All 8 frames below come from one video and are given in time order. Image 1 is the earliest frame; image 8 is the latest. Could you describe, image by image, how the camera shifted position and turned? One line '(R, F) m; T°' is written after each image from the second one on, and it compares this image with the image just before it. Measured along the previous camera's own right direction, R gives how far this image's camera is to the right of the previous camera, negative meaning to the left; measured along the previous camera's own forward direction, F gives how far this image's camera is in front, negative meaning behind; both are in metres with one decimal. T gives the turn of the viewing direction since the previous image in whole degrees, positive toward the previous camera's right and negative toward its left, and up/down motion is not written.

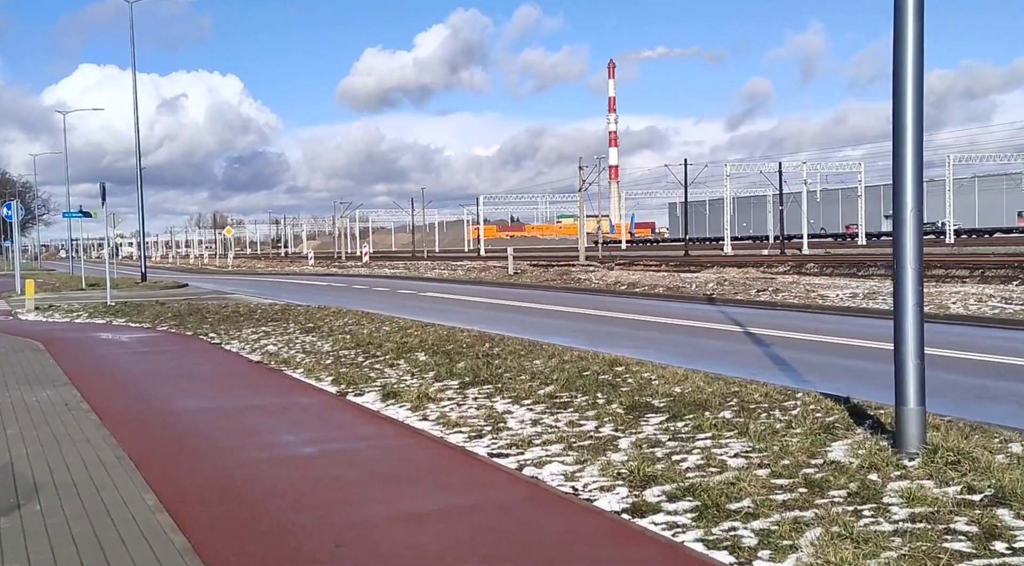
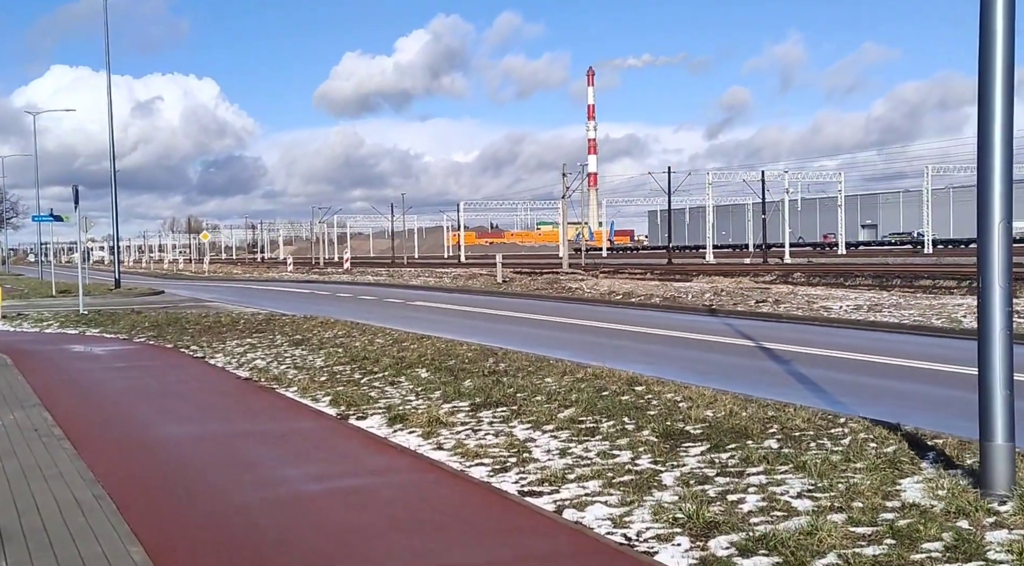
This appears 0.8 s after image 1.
(-0.4, +0.8) m; +1°
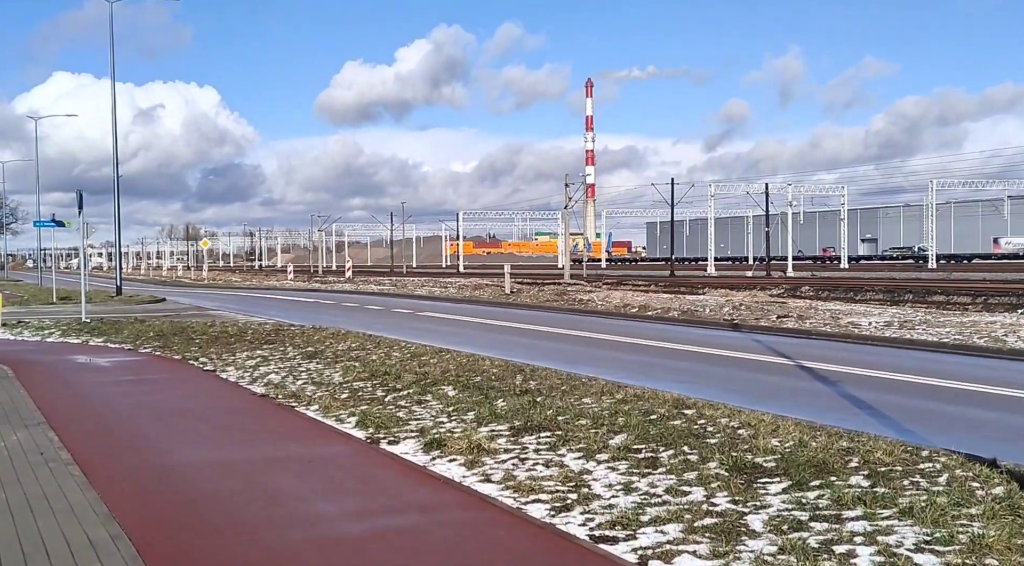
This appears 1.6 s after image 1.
(-0.4, +0.8) m; 0°
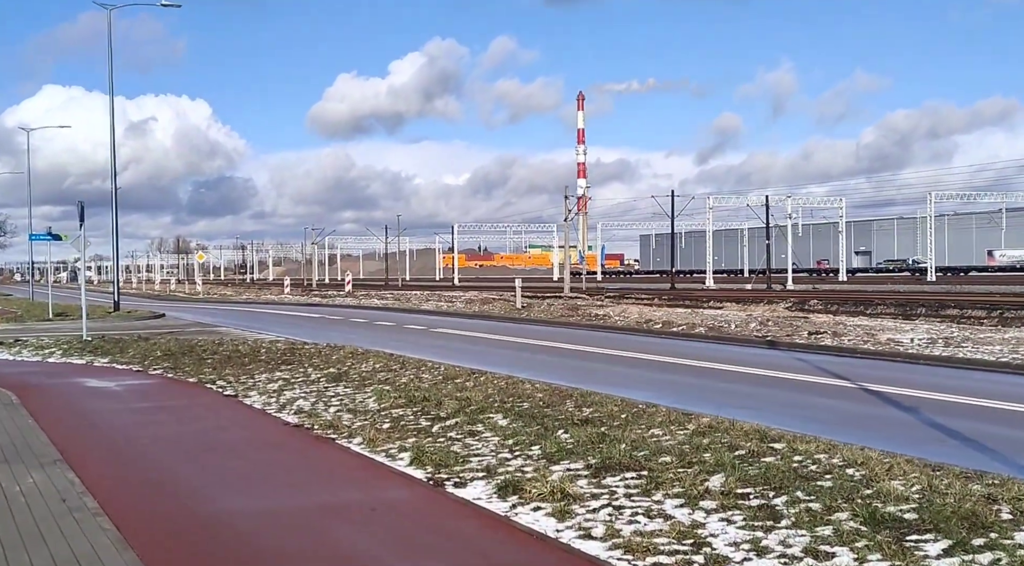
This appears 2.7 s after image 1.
(-0.7, +1.0) m; 0°
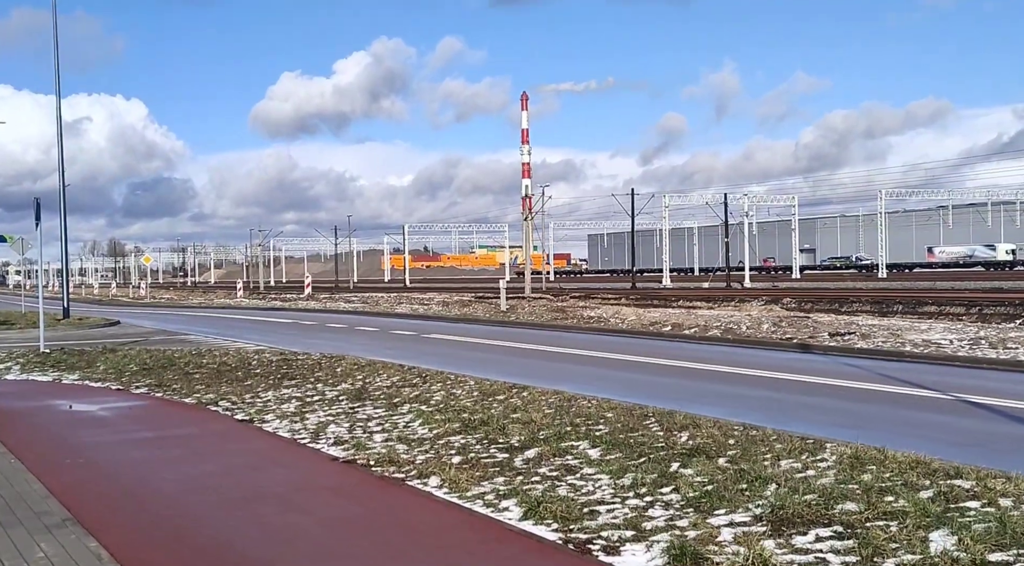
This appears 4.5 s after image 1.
(-1.3, +1.8) m; +3°
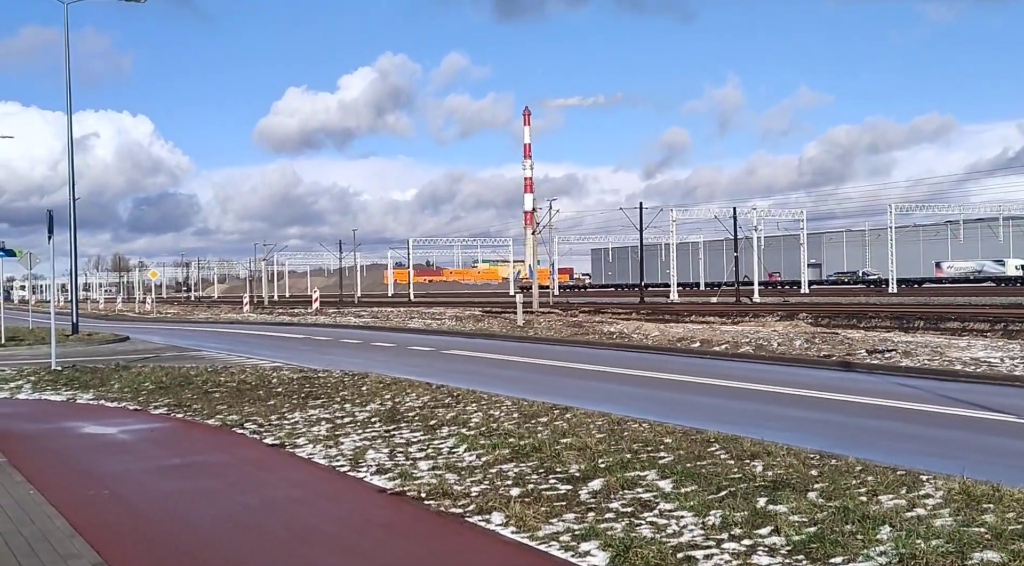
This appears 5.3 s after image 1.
(-0.5, +0.8) m; 0°
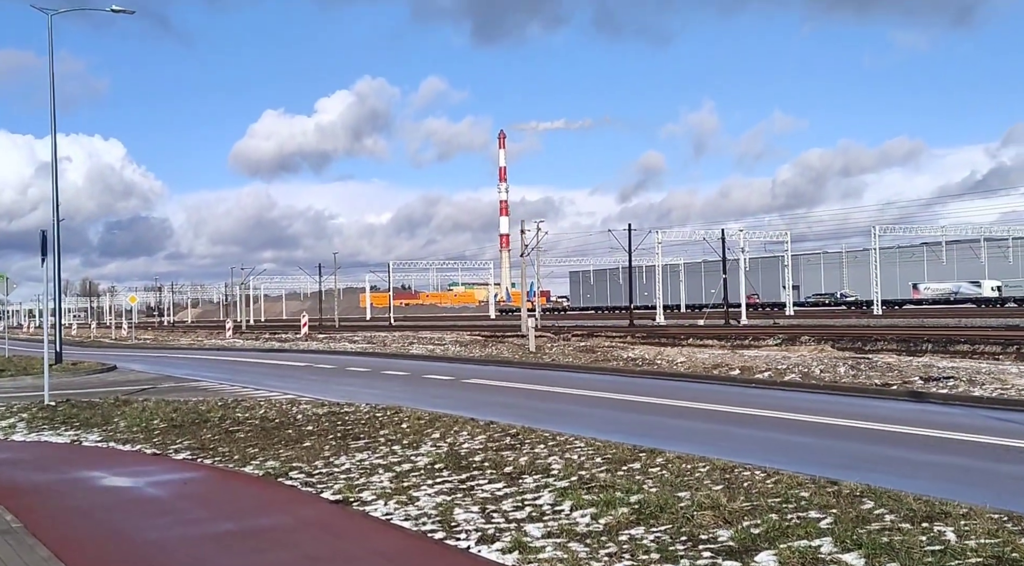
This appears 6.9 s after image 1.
(-1.2, +1.6) m; +1°
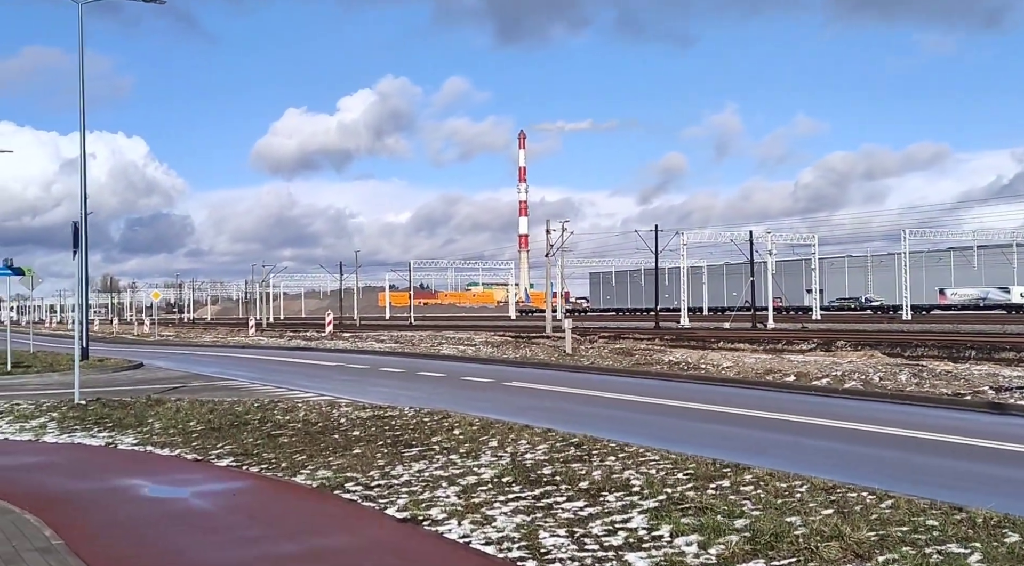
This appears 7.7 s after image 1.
(-0.6, +0.9) m; -1°
